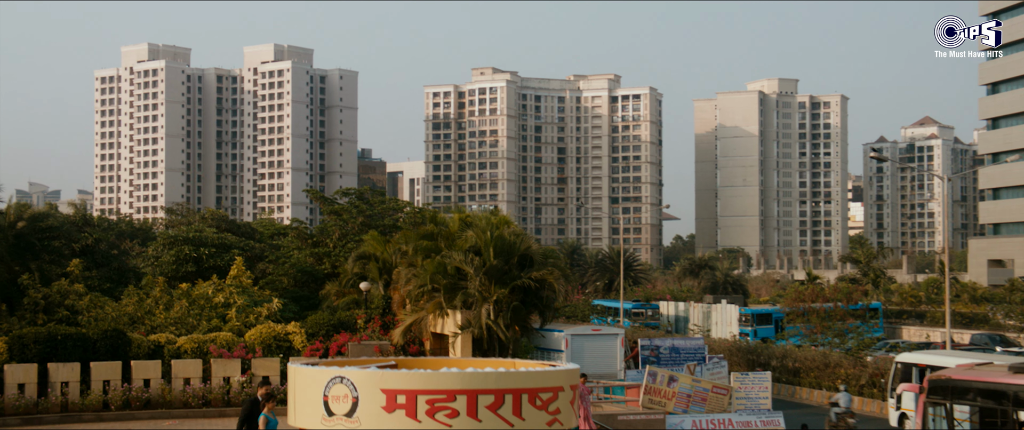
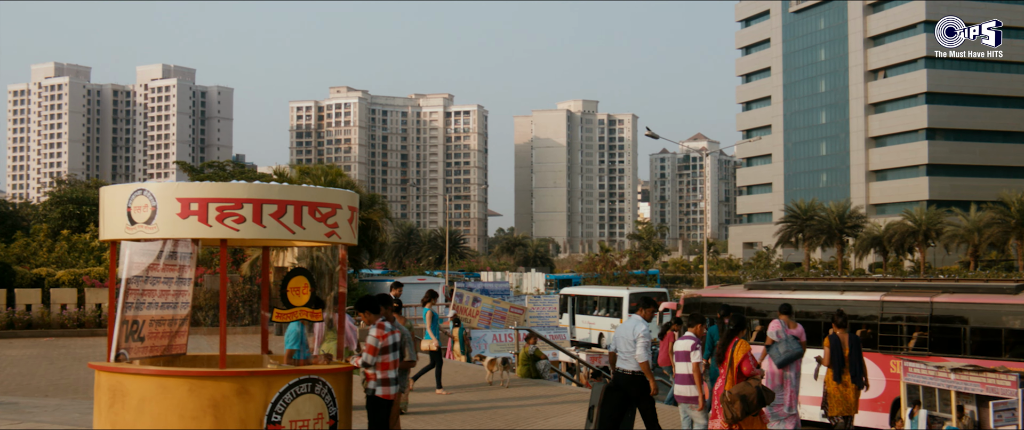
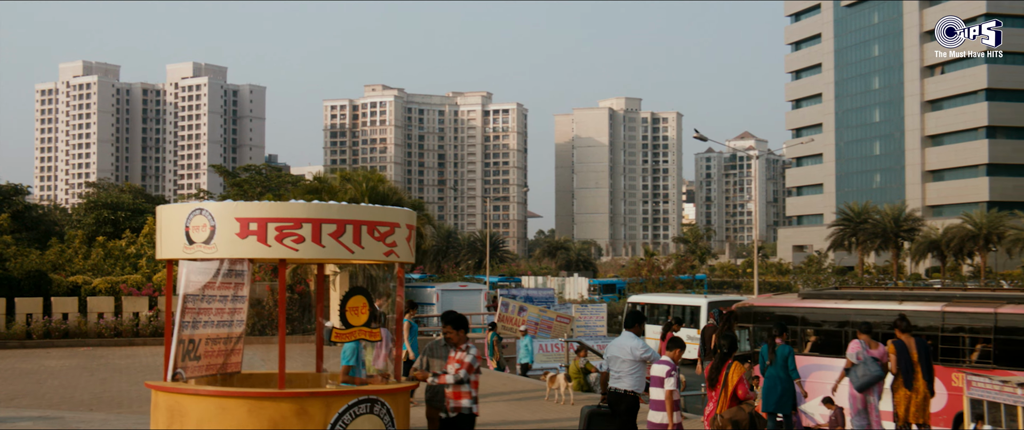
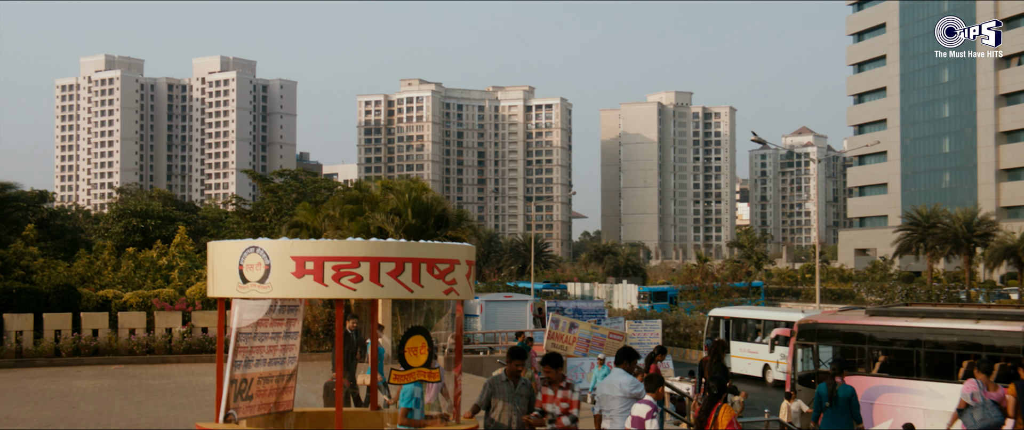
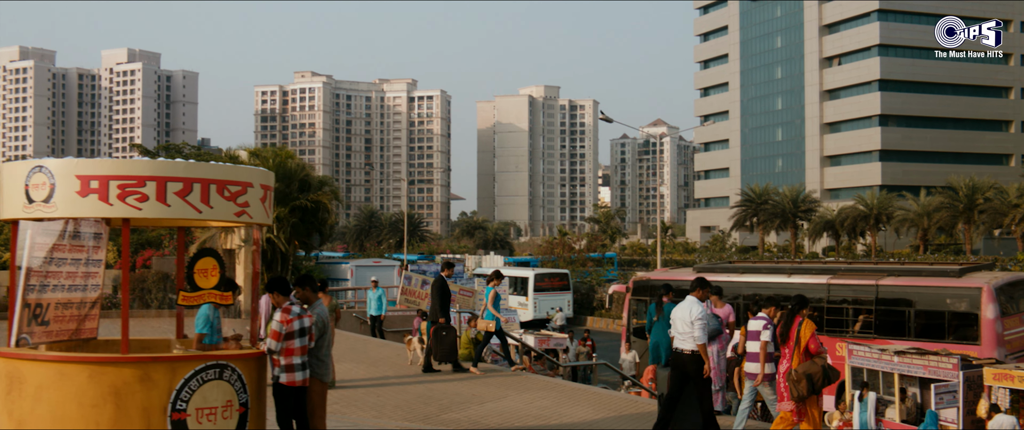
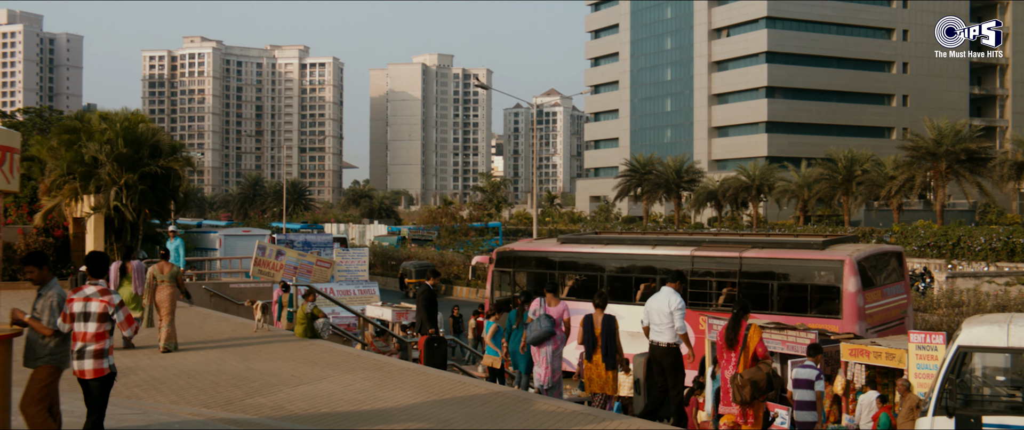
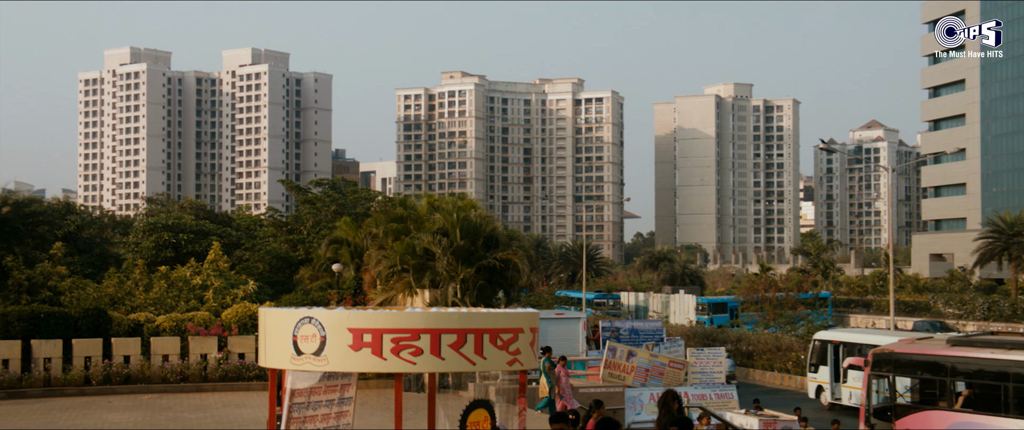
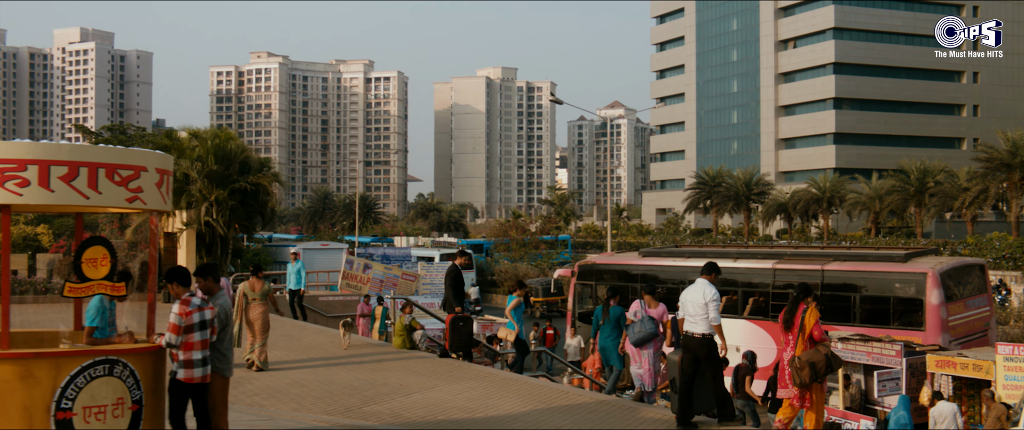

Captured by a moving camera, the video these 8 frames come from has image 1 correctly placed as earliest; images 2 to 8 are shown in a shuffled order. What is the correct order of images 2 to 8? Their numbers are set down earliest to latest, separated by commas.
7, 4, 3, 2, 5, 8, 6
